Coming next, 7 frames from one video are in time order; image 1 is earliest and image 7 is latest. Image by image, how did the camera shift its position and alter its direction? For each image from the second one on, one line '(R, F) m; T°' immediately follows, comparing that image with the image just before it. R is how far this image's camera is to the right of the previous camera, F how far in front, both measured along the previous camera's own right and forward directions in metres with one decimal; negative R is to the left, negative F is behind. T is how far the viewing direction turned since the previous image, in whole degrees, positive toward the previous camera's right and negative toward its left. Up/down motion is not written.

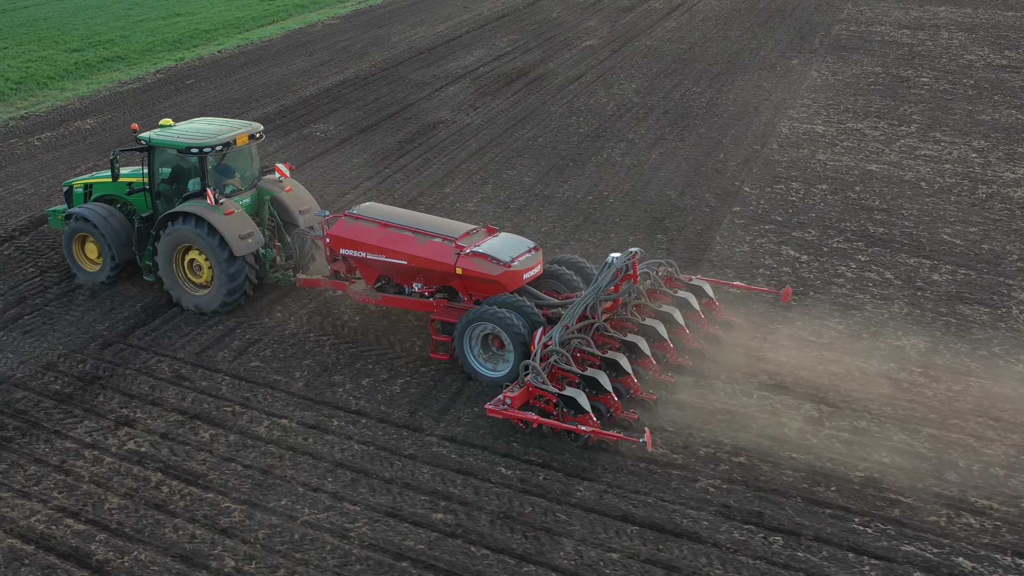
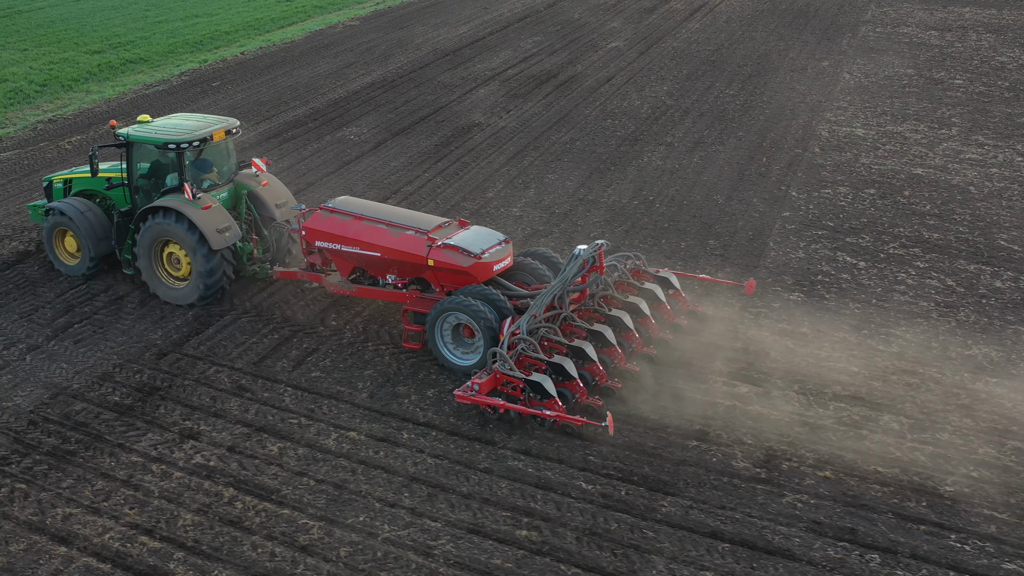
(-0.4, +0.1) m; 0°
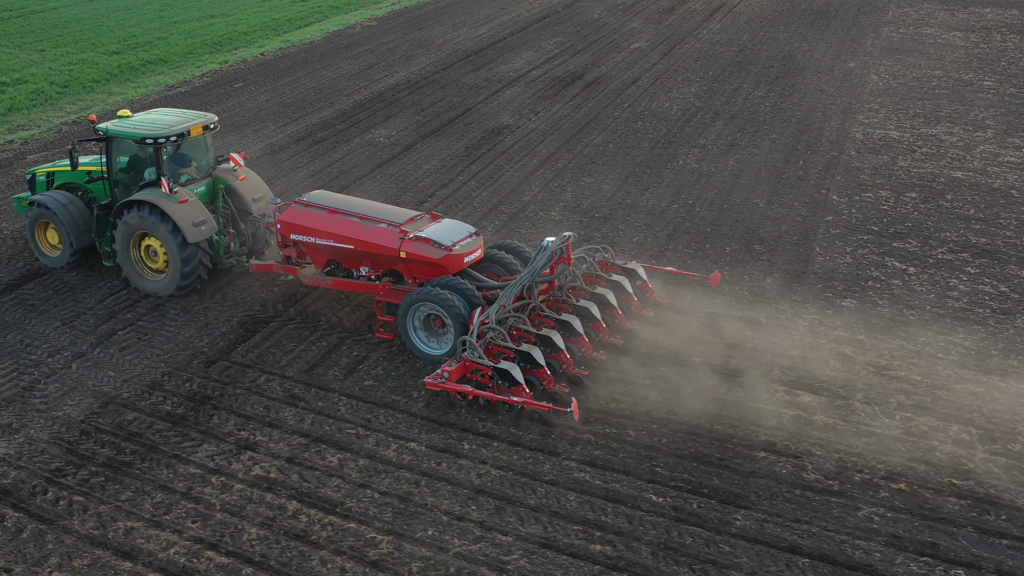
(-0.4, +0.1) m; 0°
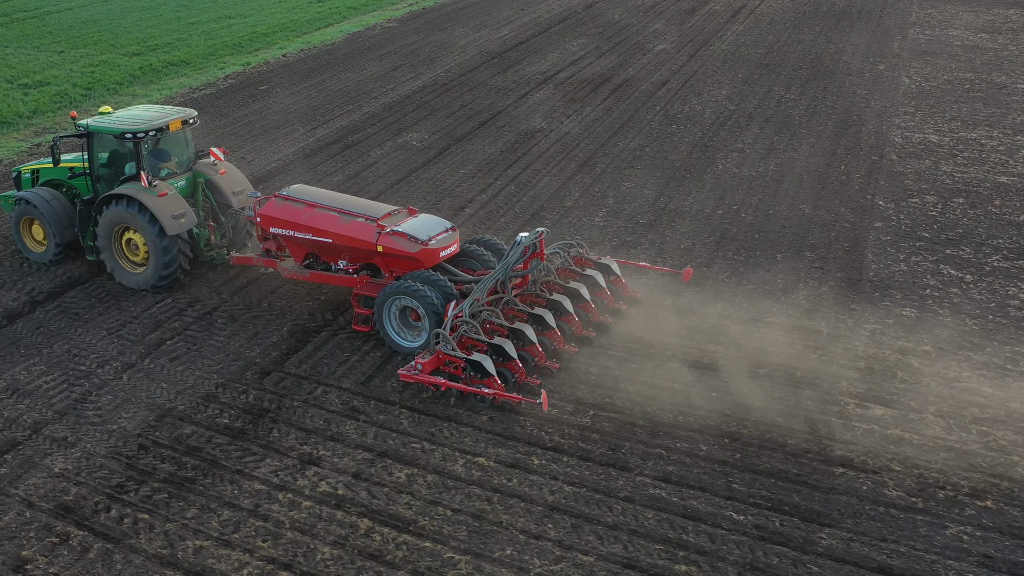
(-0.4, +0.1) m; 0°
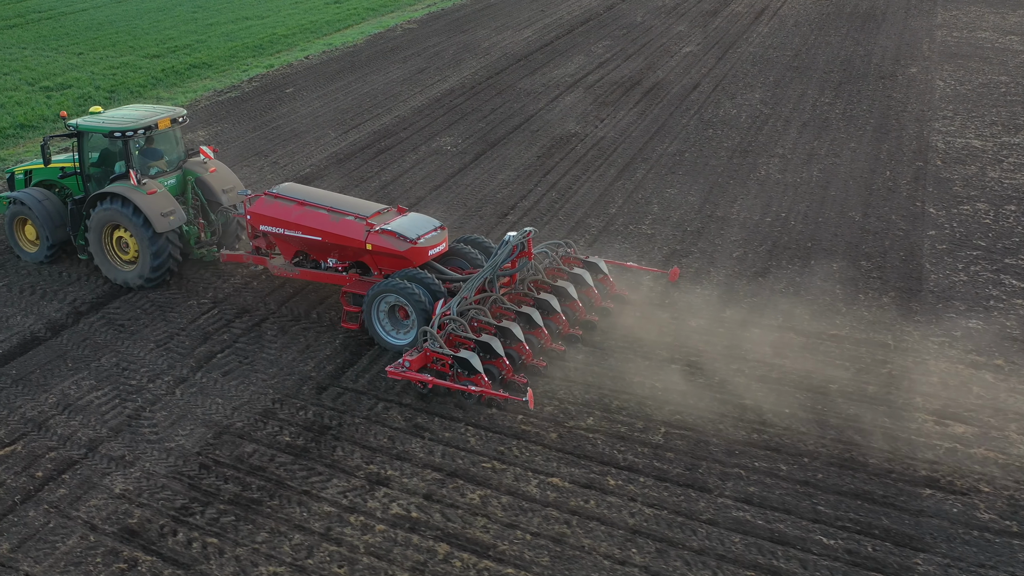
(-0.4, +0.2) m; 0°
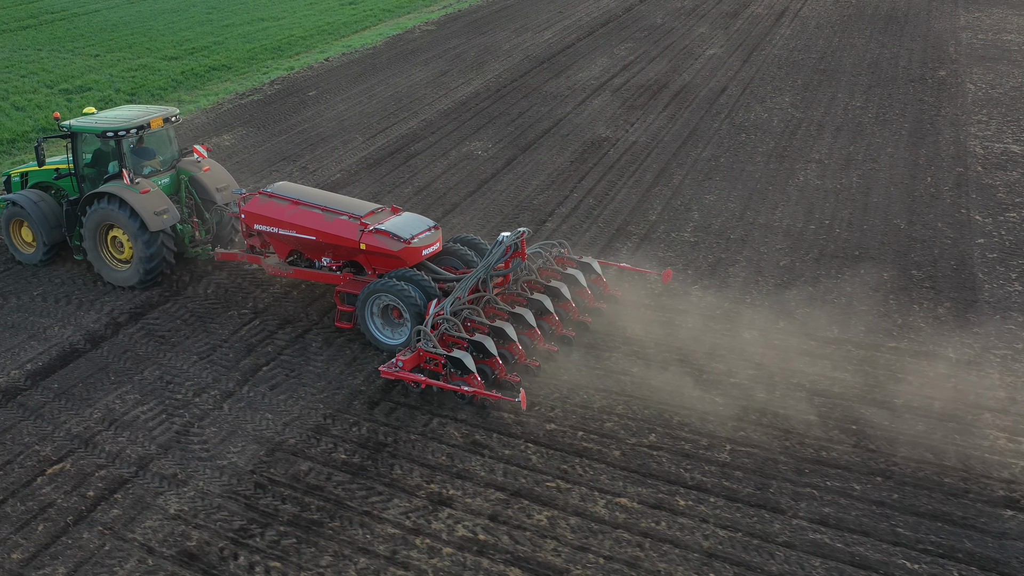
(-0.4, +0.2) m; 0°
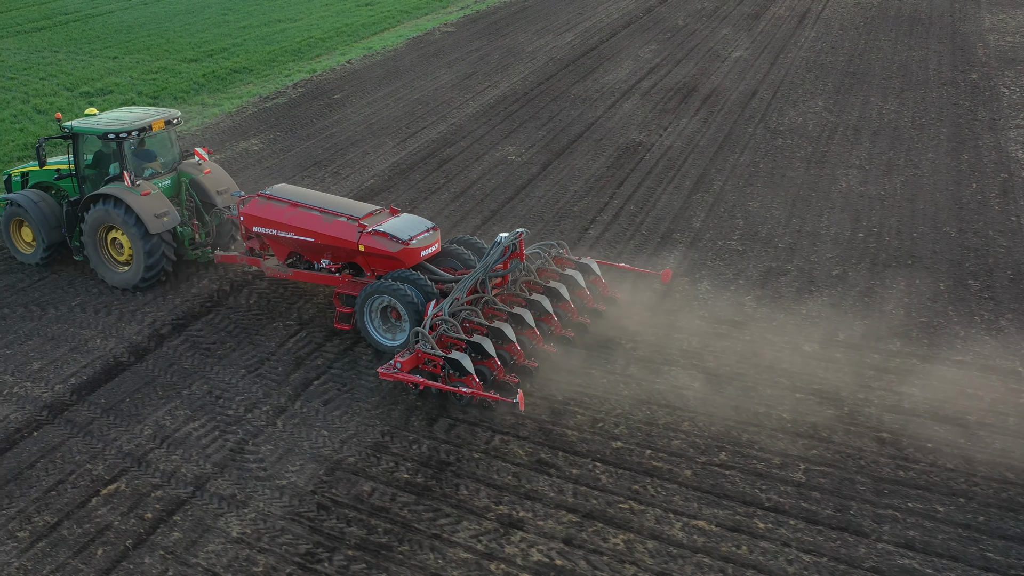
(-0.4, +0.2) m; 0°
